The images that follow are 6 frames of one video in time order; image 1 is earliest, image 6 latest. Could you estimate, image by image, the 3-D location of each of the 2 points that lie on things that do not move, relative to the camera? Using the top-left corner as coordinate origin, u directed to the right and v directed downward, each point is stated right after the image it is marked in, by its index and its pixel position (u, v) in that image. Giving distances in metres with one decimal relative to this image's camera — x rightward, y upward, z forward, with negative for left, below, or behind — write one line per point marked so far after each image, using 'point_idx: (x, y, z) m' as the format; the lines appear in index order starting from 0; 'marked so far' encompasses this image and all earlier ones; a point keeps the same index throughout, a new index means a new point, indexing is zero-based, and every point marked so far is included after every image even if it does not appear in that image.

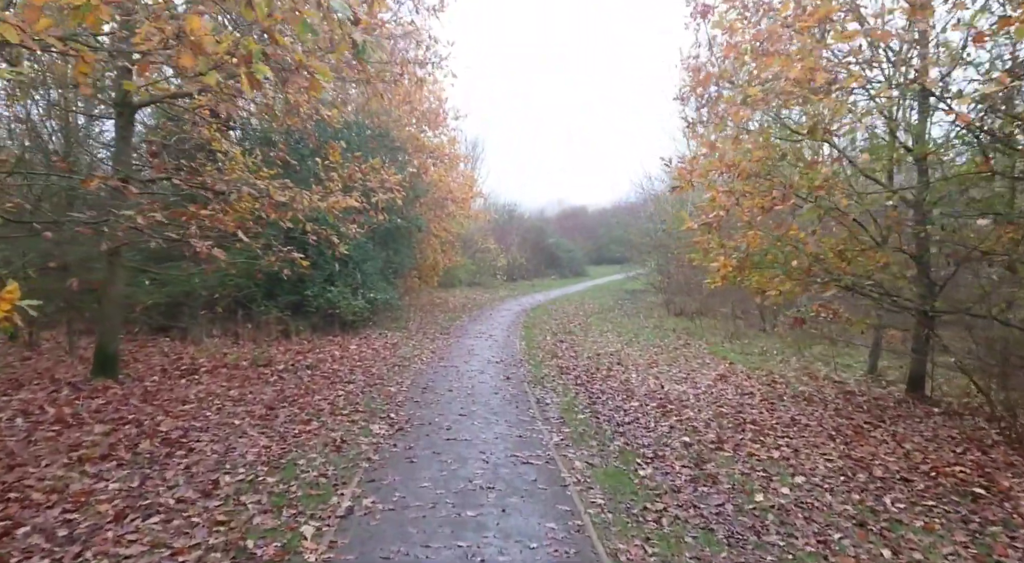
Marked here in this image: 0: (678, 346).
0: (+4.3, -1.7, +14.5) m
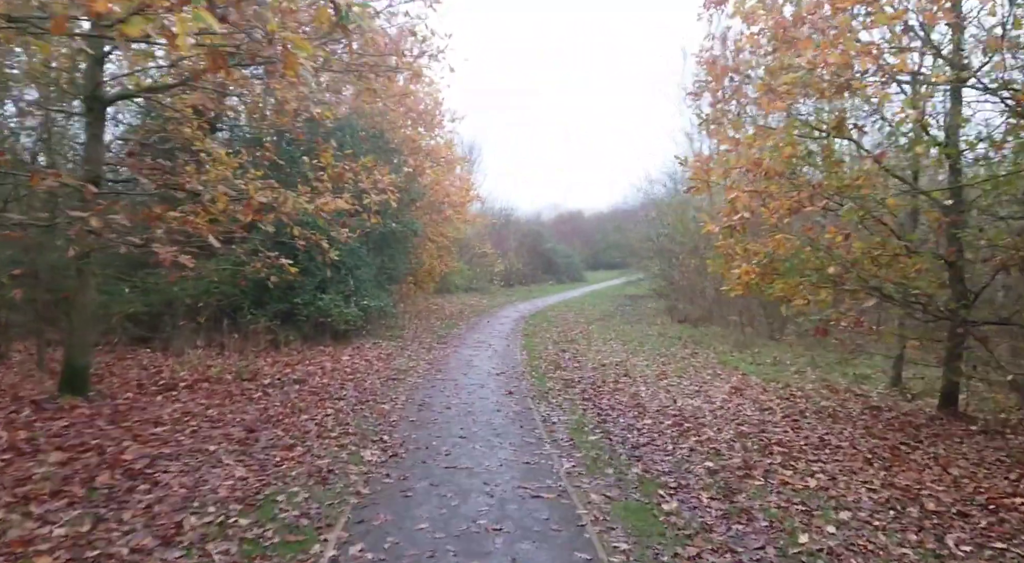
0: (+4.3, -1.9, +13.9) m
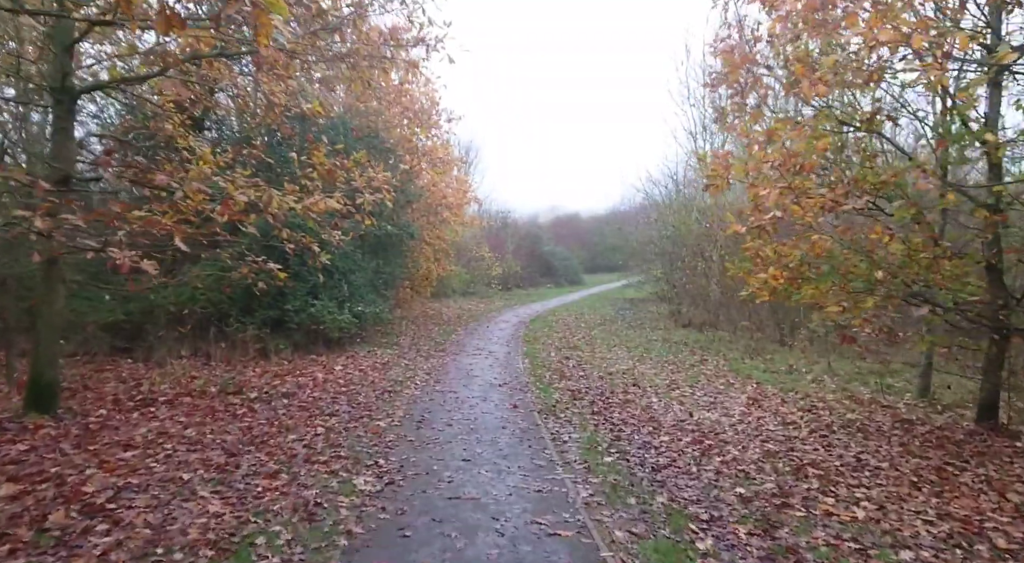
0: (+4.3, -1.9, +13.3) m
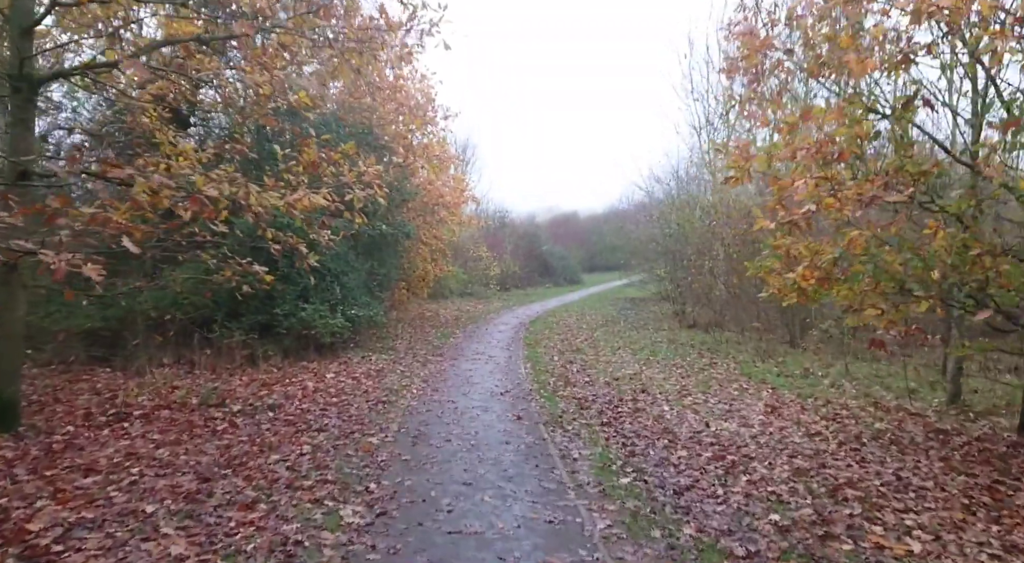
0: (+4.4, -1.9, +12.7) m
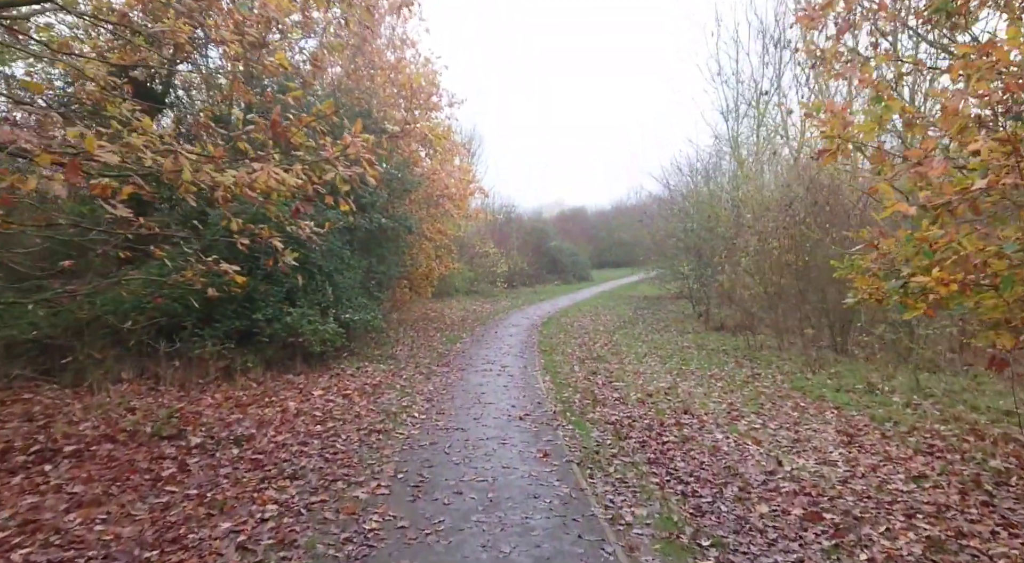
0: (+4.7, -1.9, +11.1) m
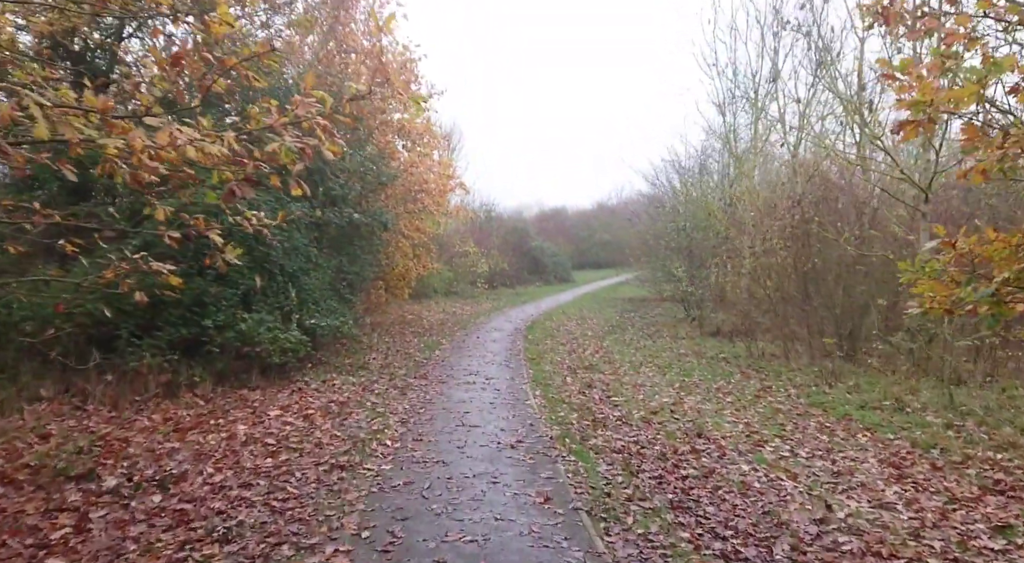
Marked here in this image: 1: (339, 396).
0: (+4.4, -2.0, +10.1) m
1: (-2.8, -1.9, +9.1) m
